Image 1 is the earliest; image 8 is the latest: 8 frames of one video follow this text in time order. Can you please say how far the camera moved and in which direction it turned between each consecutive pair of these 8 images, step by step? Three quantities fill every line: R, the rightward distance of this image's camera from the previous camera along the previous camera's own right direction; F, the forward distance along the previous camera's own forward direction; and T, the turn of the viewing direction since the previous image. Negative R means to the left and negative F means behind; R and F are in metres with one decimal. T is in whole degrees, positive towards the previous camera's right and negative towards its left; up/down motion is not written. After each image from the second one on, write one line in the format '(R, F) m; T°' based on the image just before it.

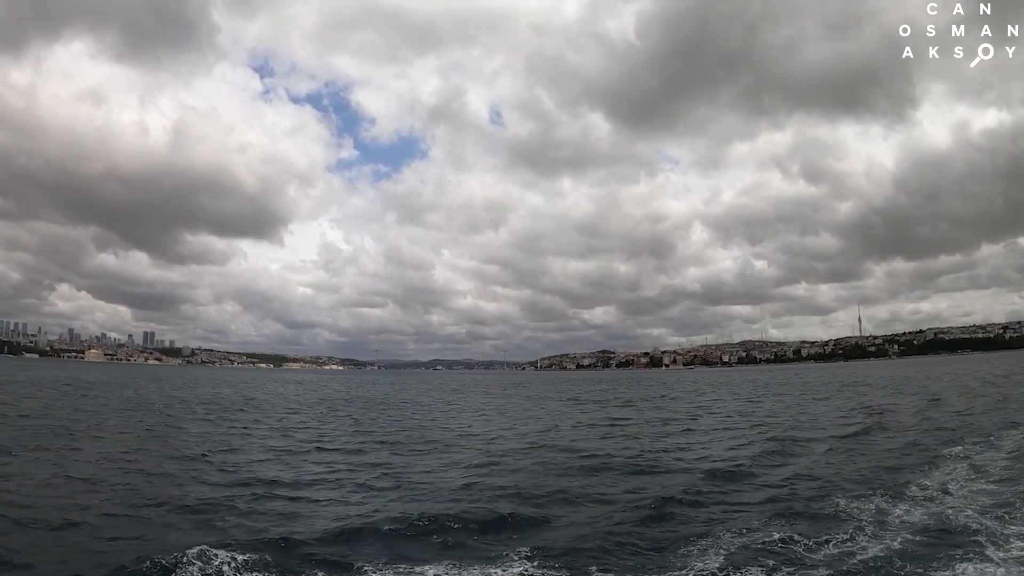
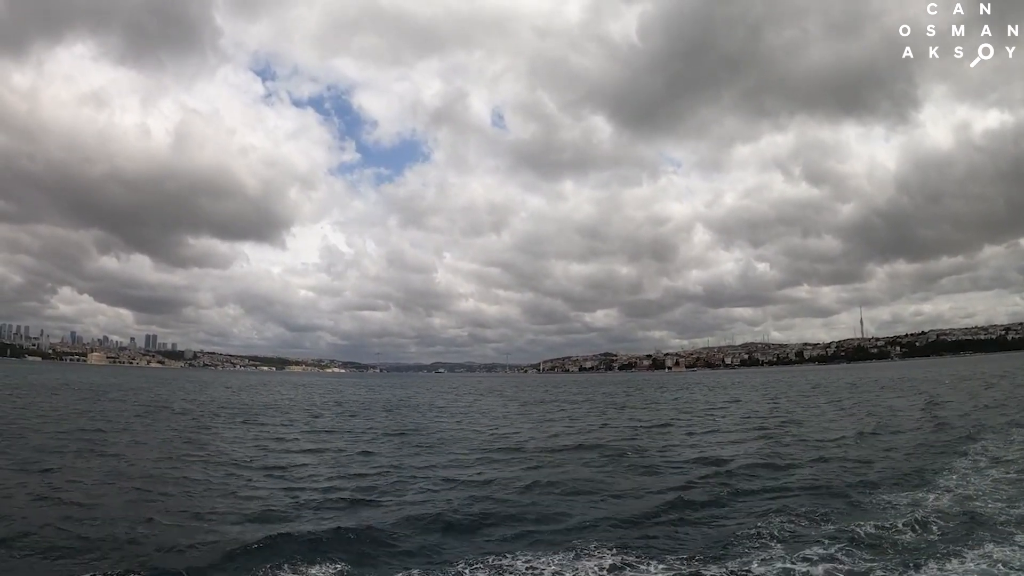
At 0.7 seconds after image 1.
(+0.5, +0.4) m; 0°
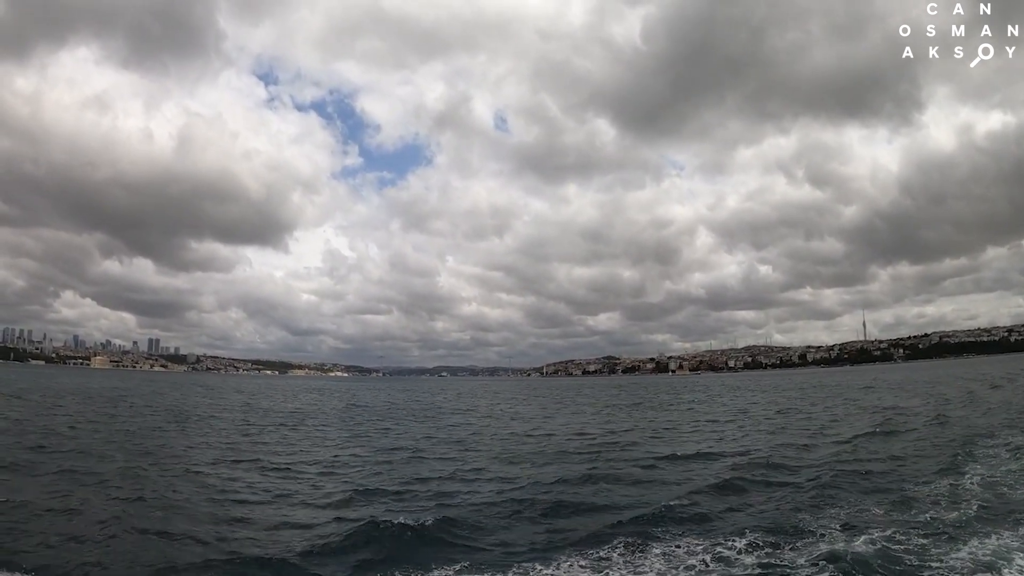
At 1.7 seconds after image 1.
(+0.6, +0.5) m; 0°
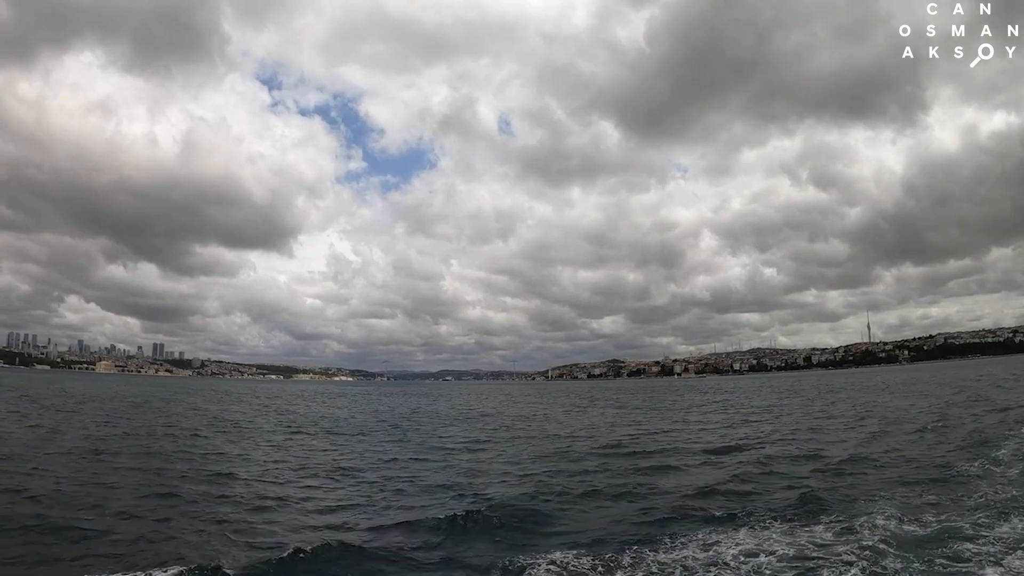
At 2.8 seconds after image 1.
(+0.9, +0.6) m; 0°
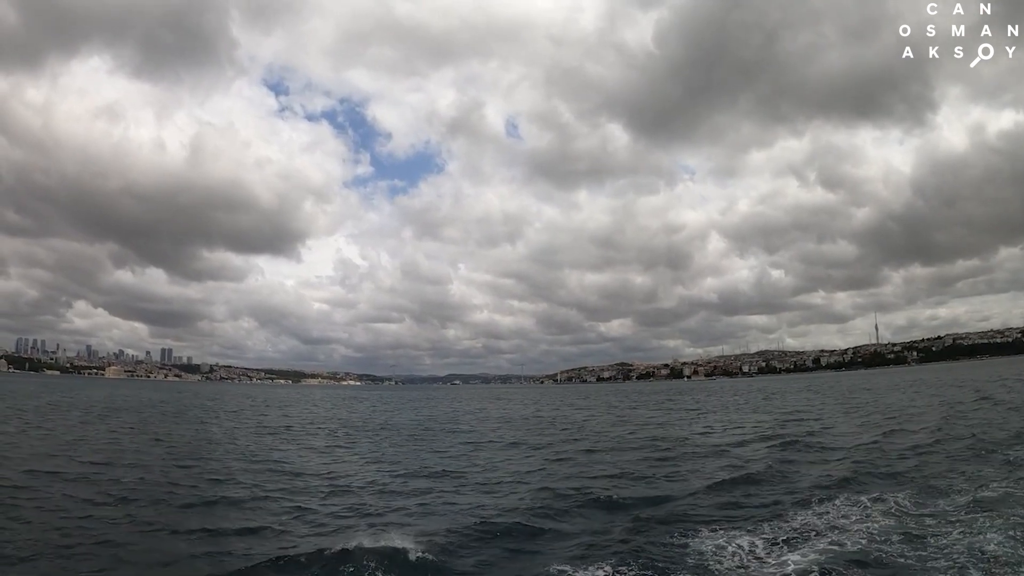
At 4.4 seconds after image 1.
(+1.7, +1.1) m; -1°
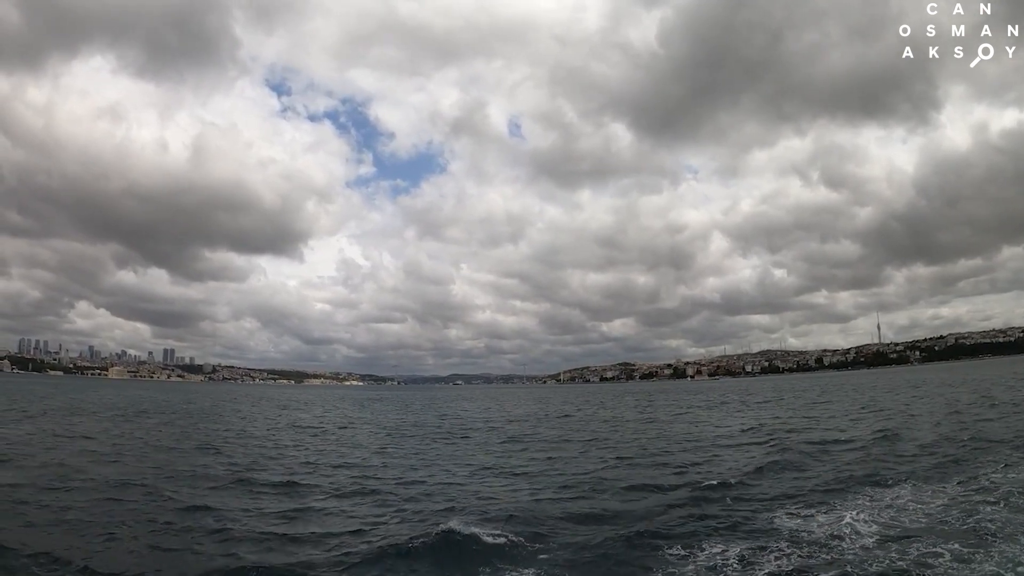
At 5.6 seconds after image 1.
(-0.1, 0.0) m; 0°
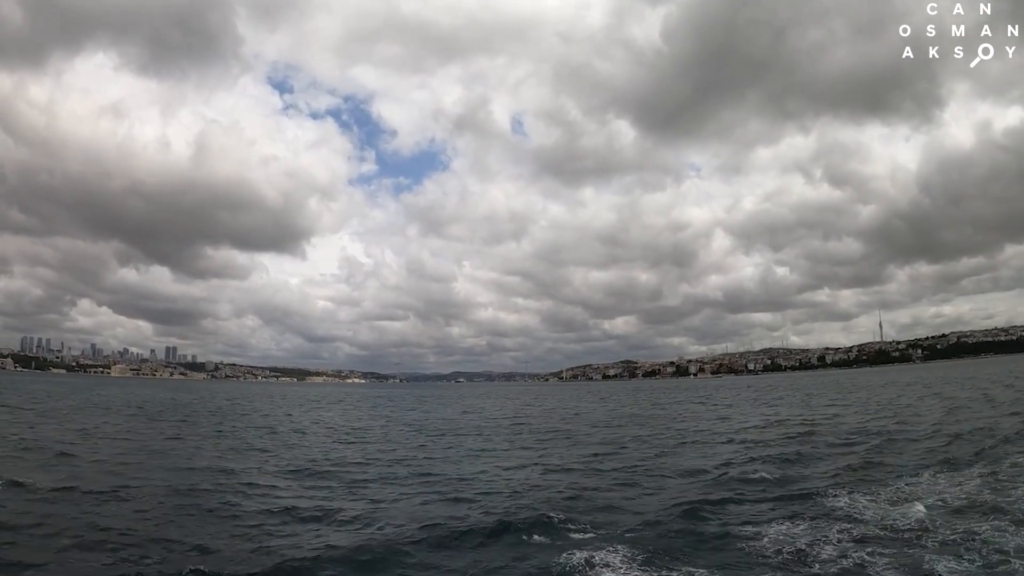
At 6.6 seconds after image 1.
(+0.1, -0.1) m; 0°
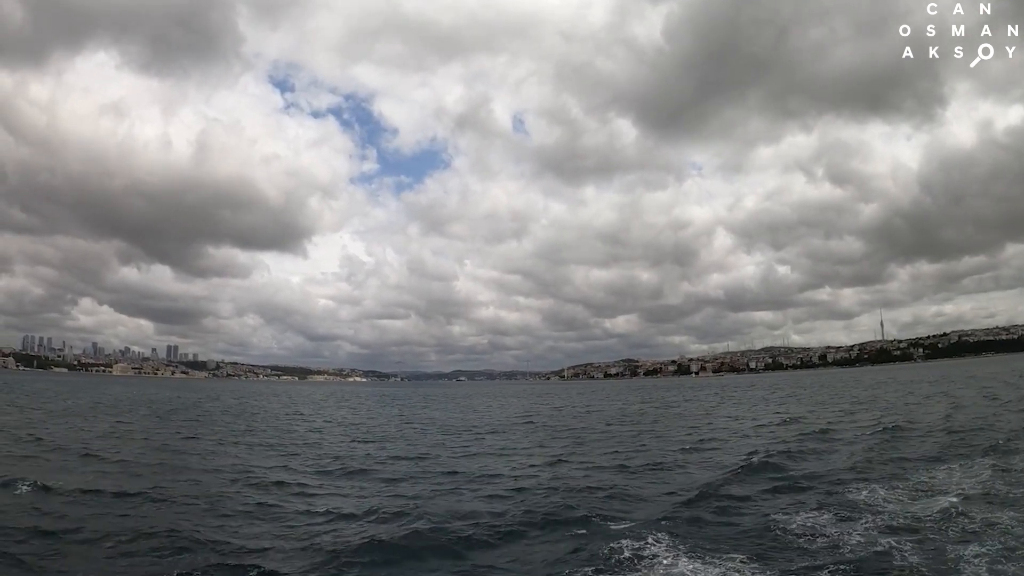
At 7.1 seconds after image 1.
(-0.1, -0.1) m; 0°
